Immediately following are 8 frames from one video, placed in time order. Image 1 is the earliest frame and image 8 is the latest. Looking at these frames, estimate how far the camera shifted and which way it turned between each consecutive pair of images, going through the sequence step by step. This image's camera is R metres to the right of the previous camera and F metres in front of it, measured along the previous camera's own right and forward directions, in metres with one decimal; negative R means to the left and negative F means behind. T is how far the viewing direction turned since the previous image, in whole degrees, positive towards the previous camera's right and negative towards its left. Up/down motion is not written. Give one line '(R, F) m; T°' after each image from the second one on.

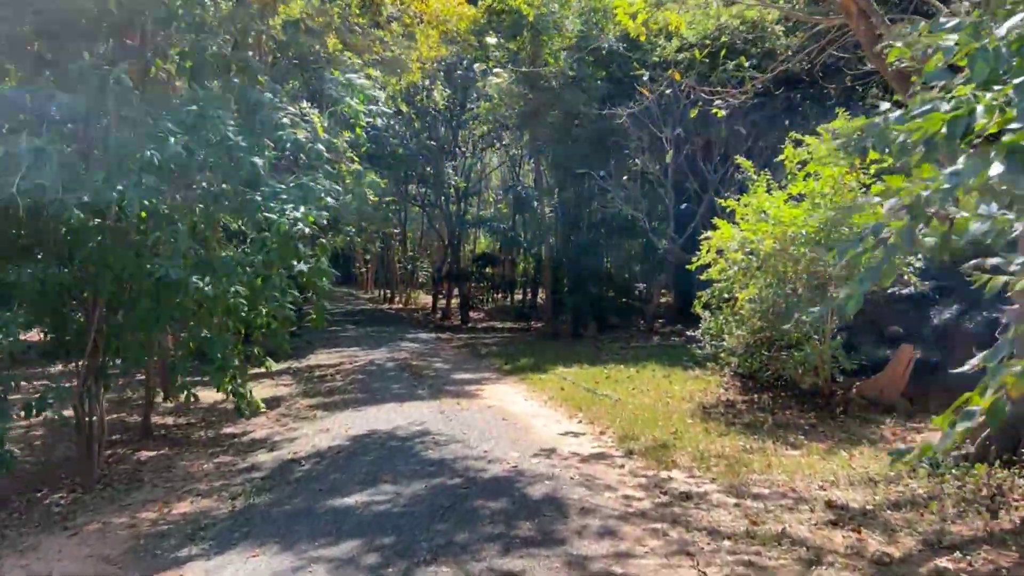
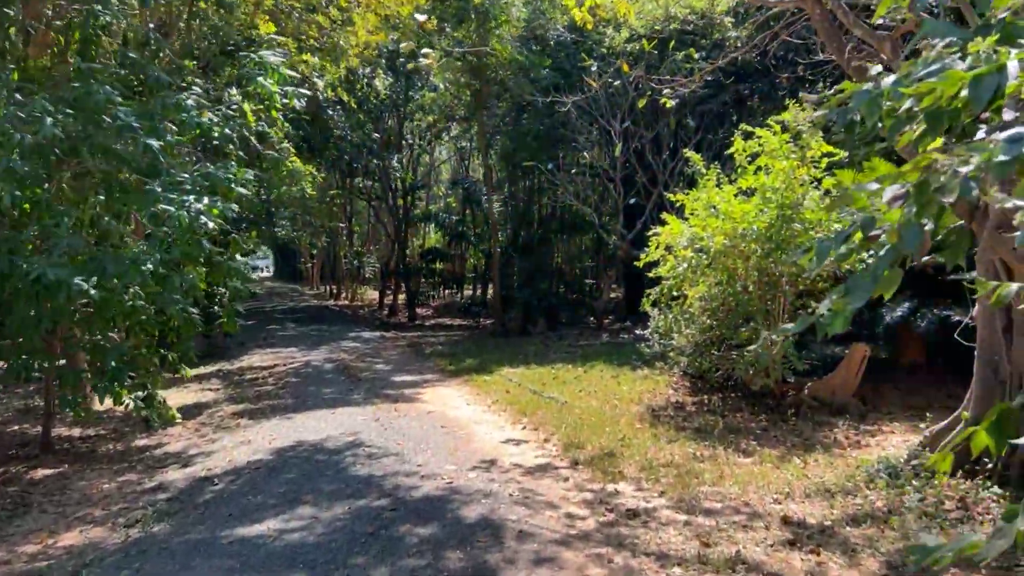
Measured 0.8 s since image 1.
(+0.2, +0.6) m; +4°
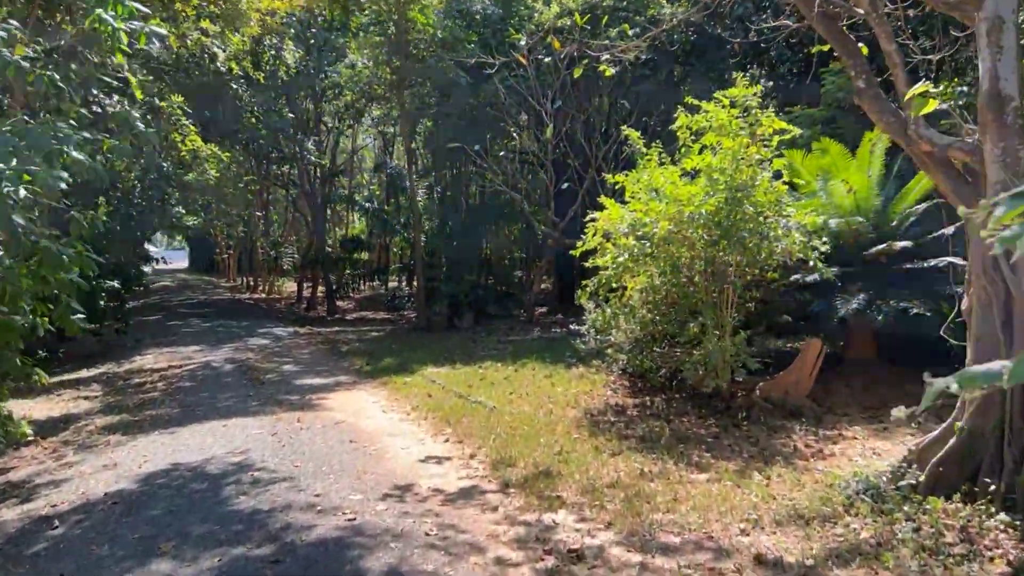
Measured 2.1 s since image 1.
(+0.1, +1.2) m; +5°
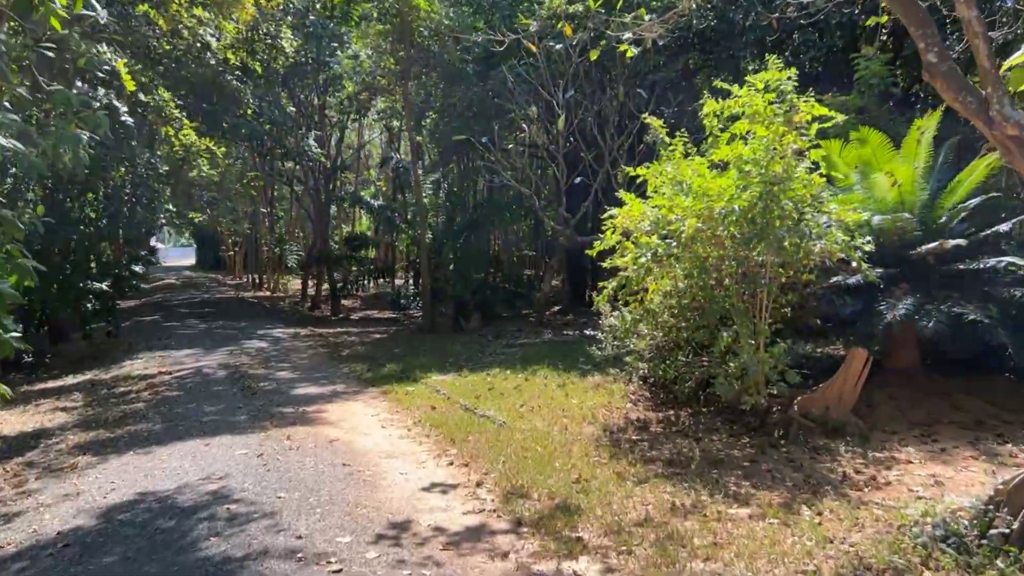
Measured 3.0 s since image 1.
(0.0, +0.9) m; -1°
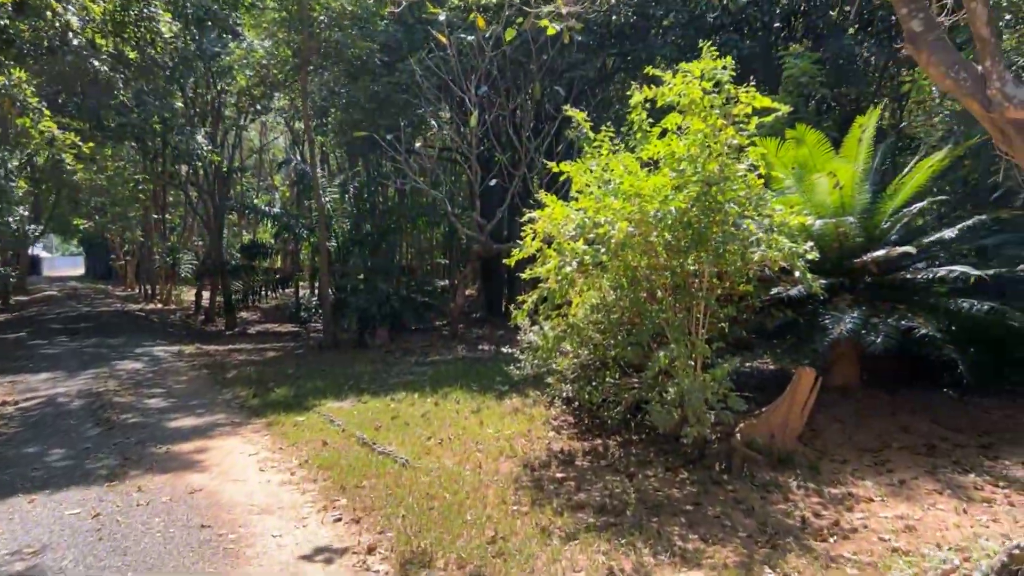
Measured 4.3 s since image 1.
(+0.1, +1.2) m; +6°
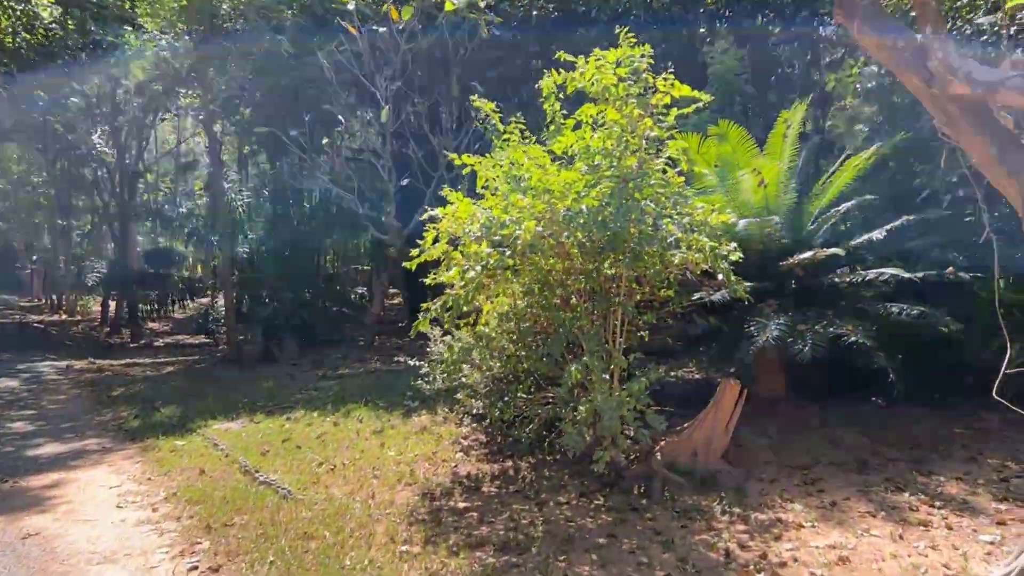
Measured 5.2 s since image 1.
(+0.3, +0.7) m; +5°
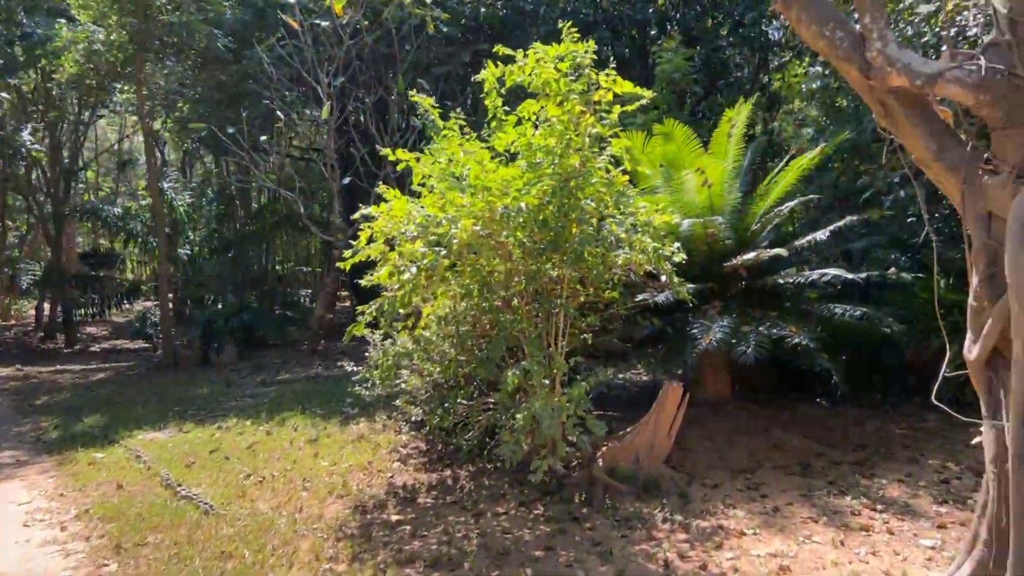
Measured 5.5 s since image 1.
(+0.2, +0.2) m; +3°
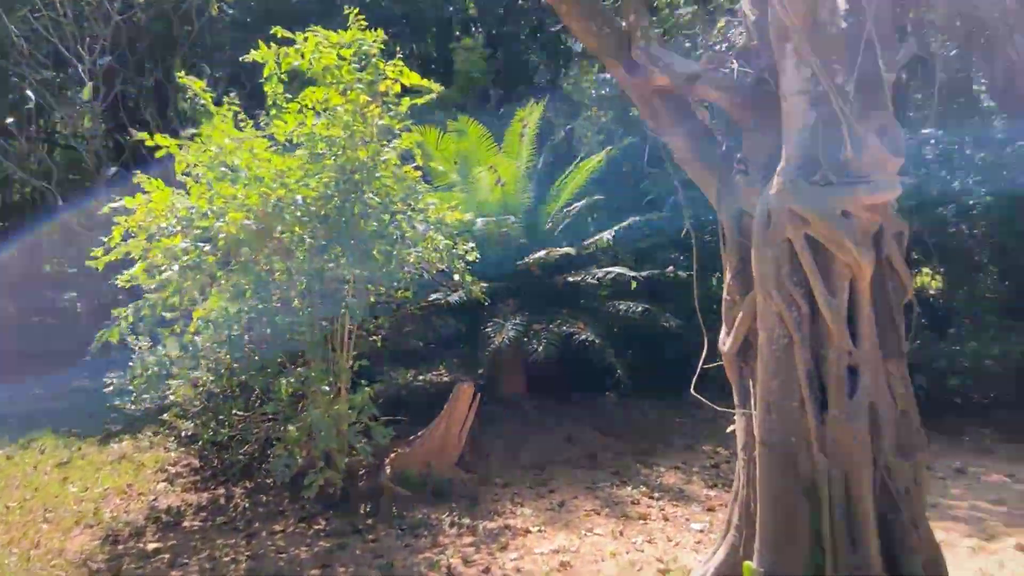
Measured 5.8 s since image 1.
(+0.2, +0.2) m; +14°
